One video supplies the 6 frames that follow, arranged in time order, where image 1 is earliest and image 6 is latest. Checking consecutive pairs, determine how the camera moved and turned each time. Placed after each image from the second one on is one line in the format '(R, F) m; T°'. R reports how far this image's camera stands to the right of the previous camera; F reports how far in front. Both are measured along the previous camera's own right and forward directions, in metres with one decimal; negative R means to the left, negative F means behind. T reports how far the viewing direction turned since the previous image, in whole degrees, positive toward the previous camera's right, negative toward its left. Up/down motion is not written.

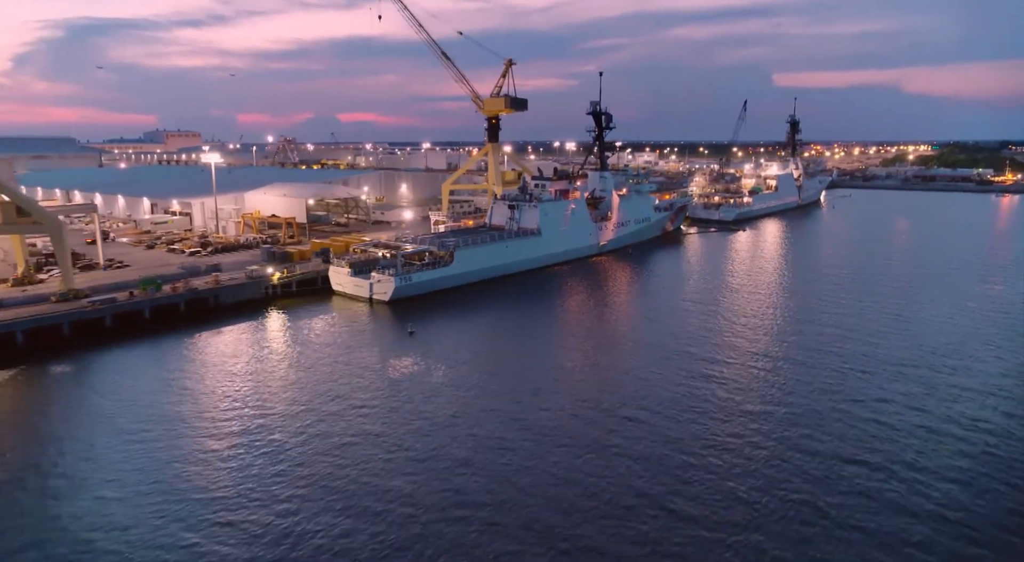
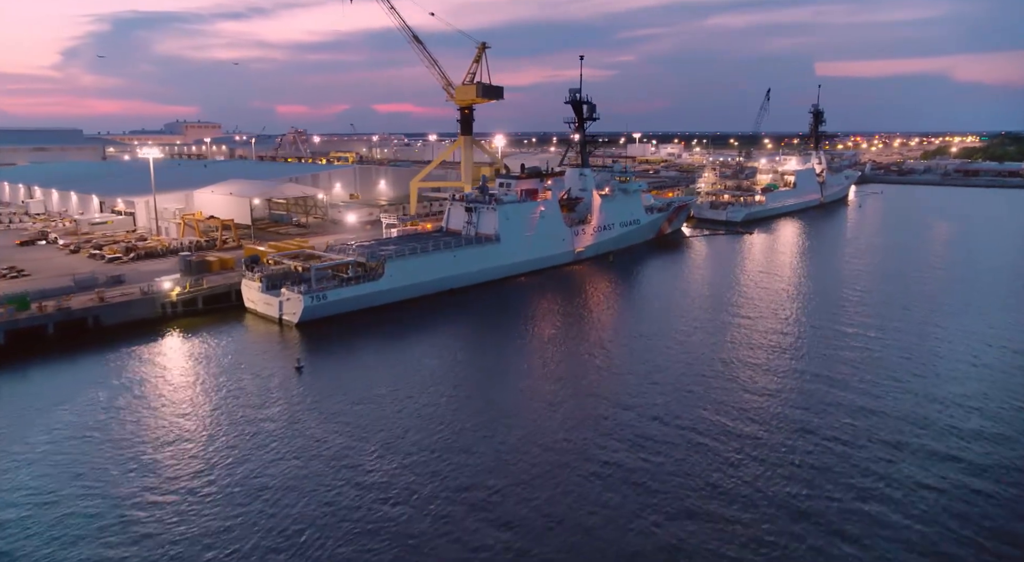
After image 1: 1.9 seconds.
(+2.4, +3.3) m; -3°
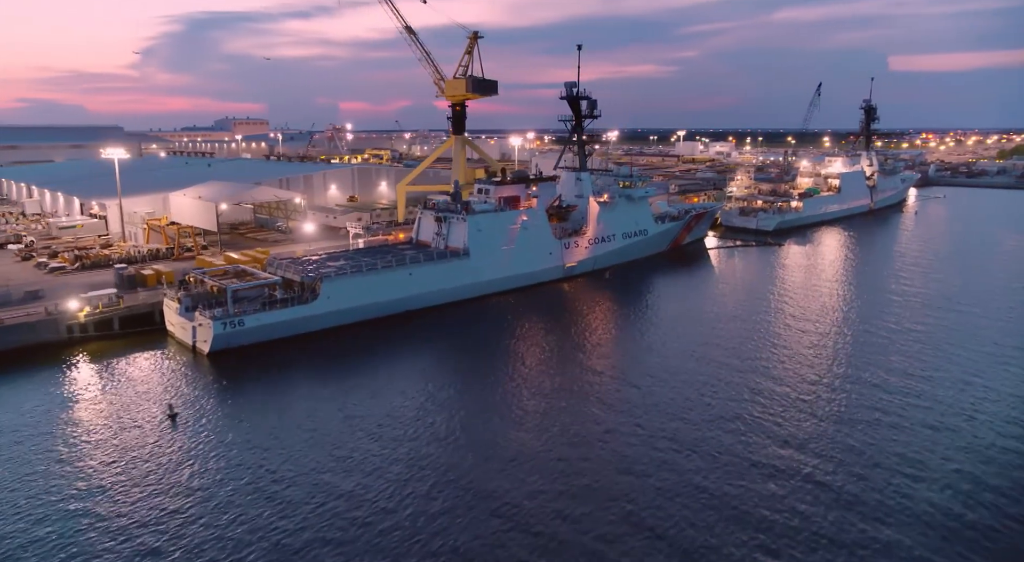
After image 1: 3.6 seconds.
(+2.3, +2.9) m; -5°
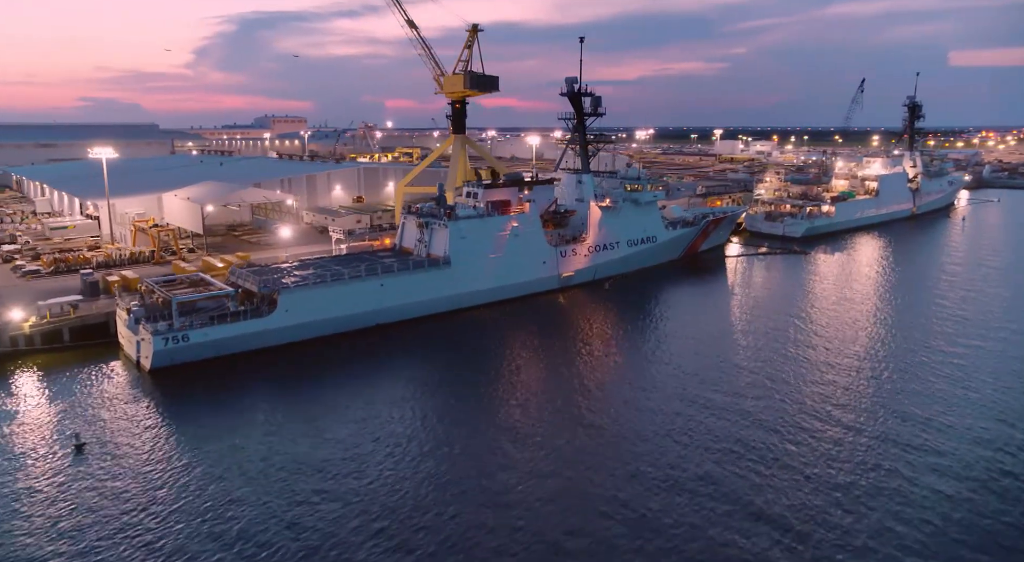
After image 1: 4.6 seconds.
(+1.5, +1.6) m; -3°
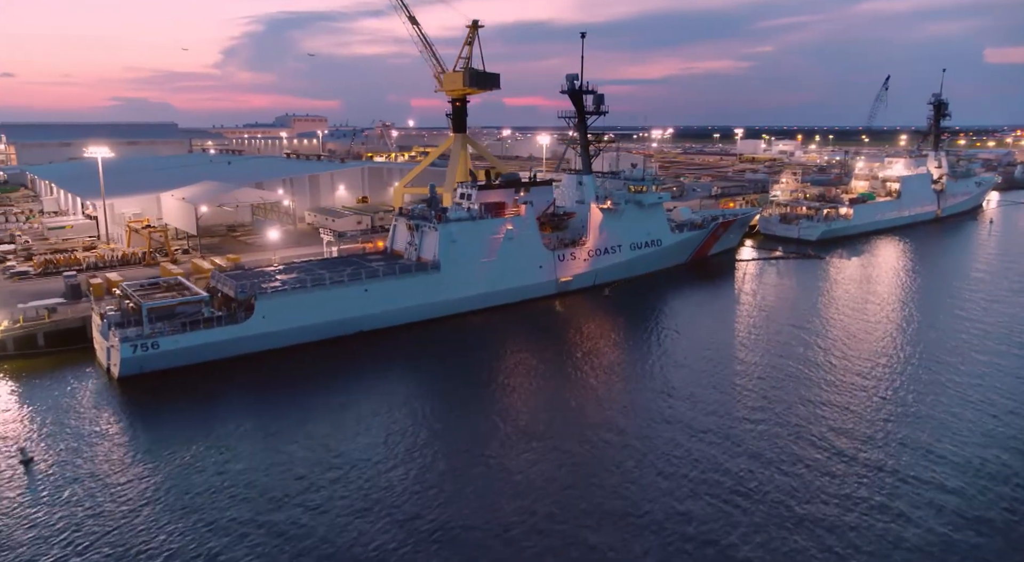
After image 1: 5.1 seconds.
(+0.7, +0.8) m; -2°
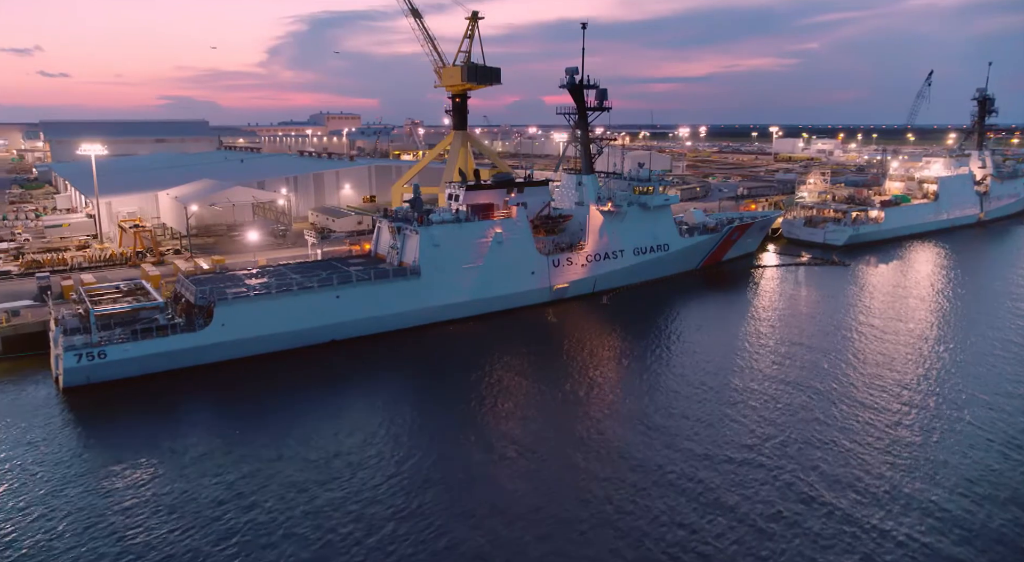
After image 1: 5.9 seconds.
(+1.2, +1.2) m; -3°
